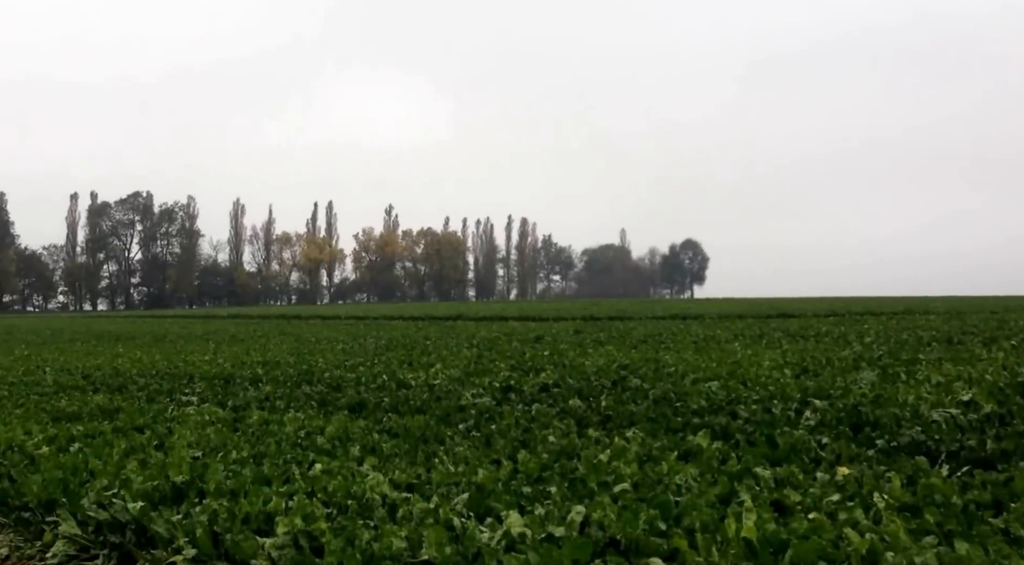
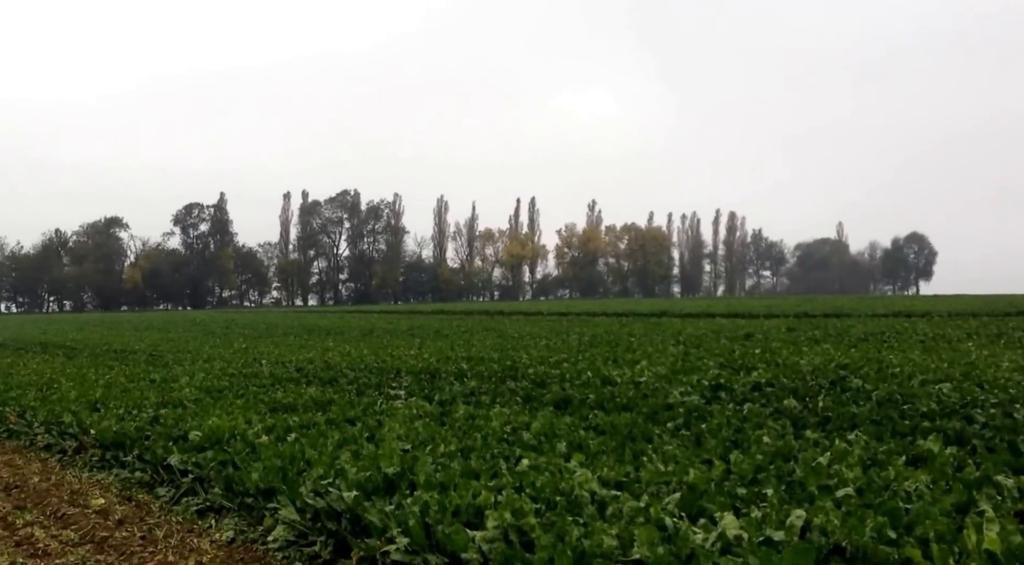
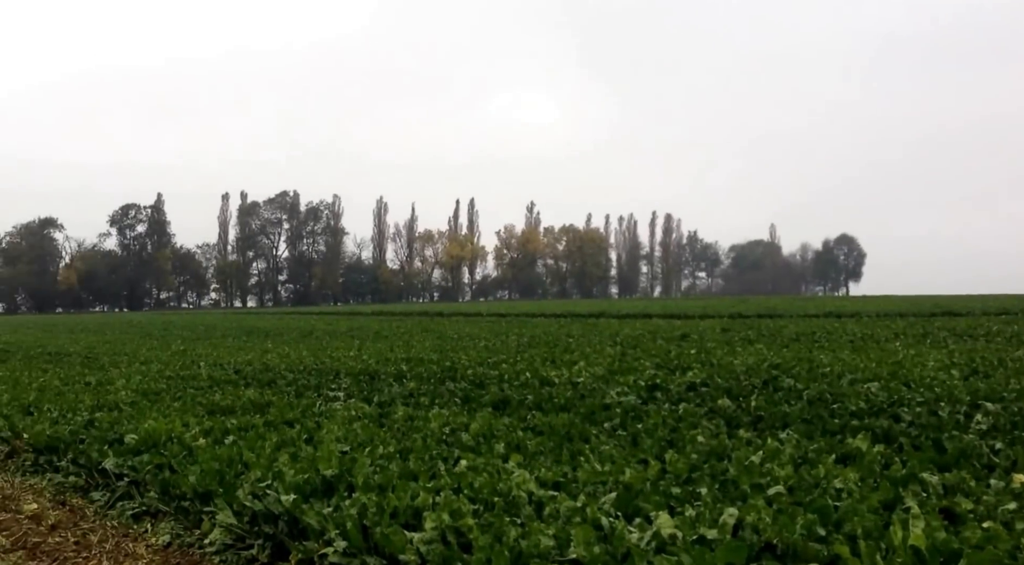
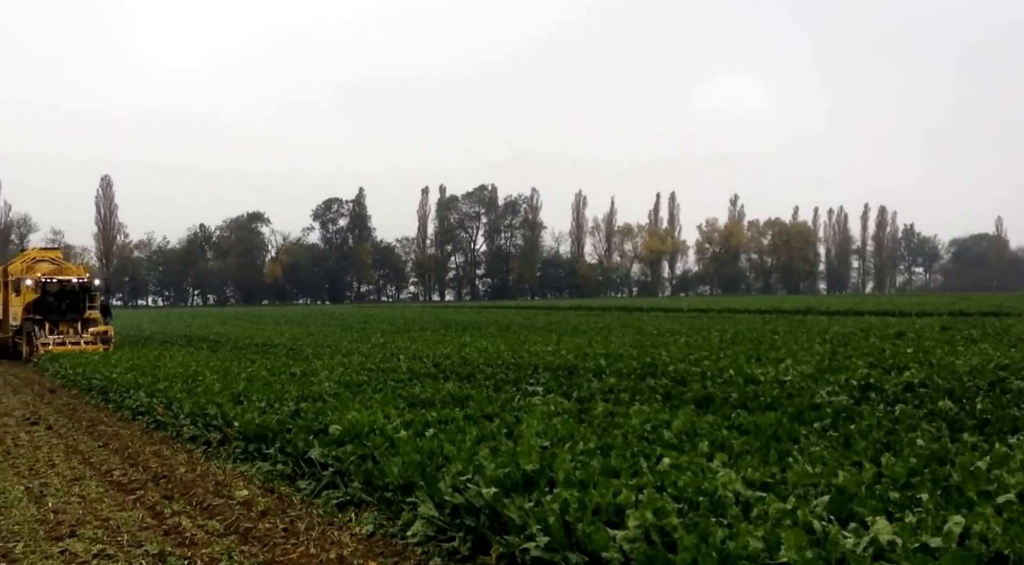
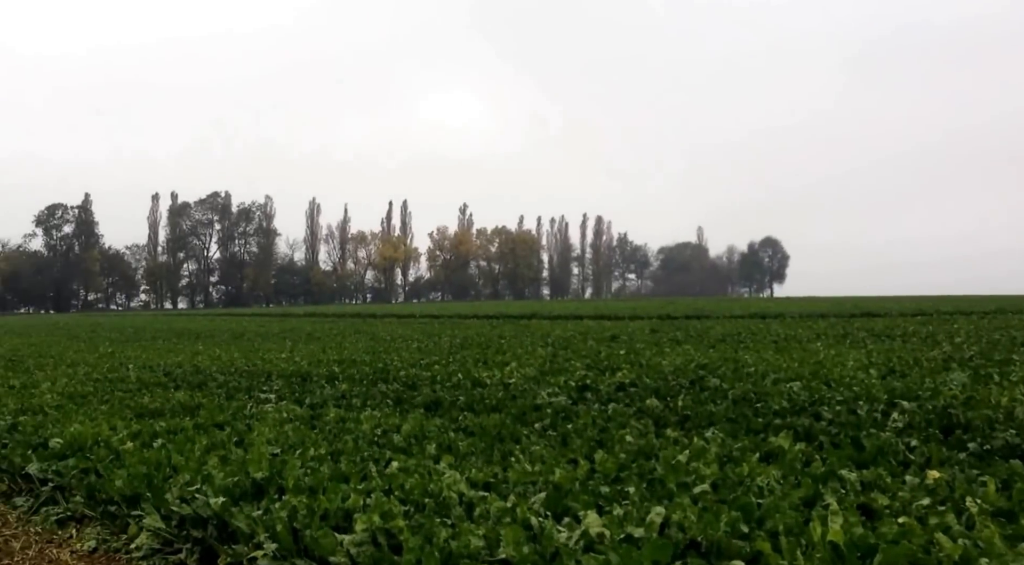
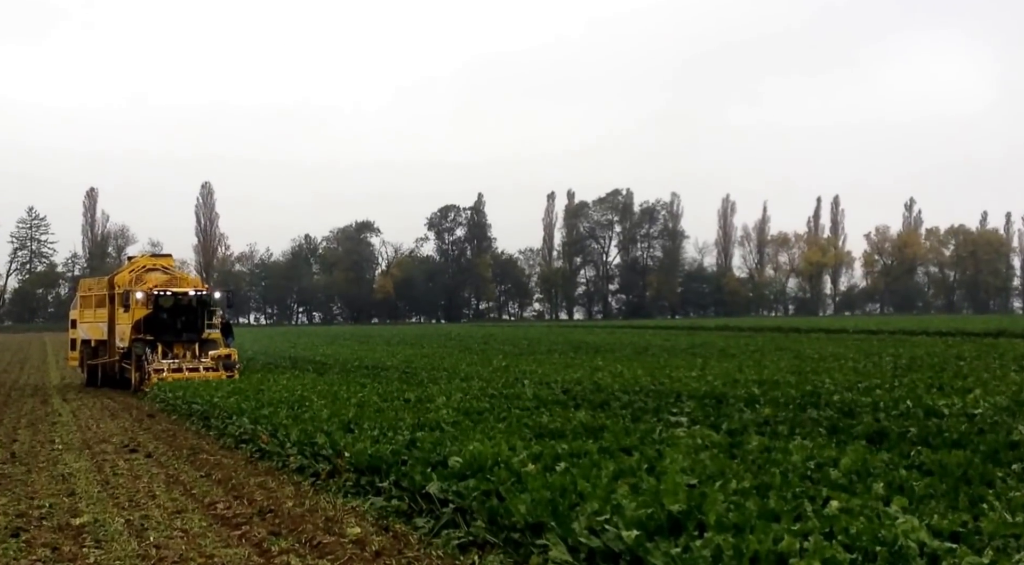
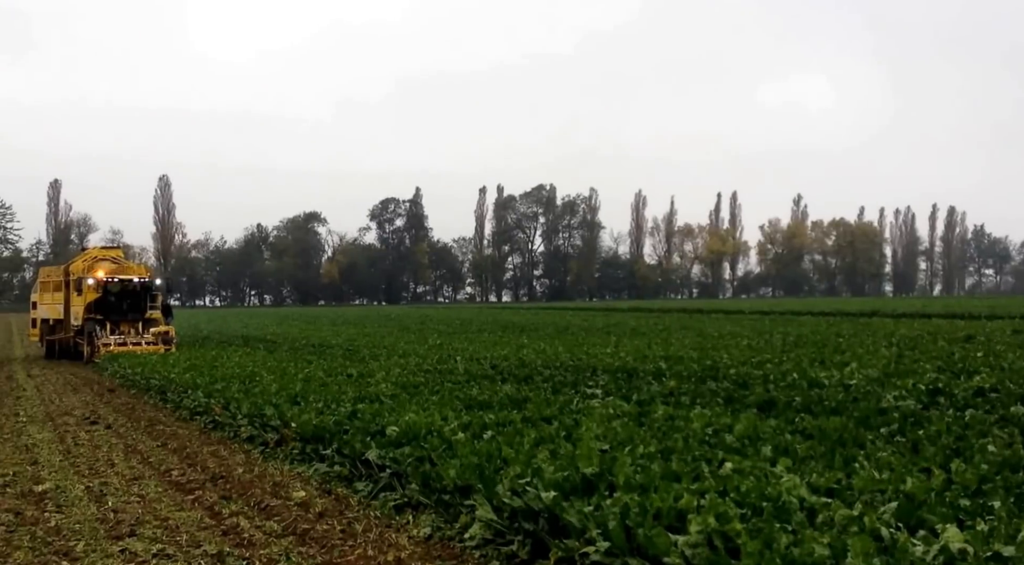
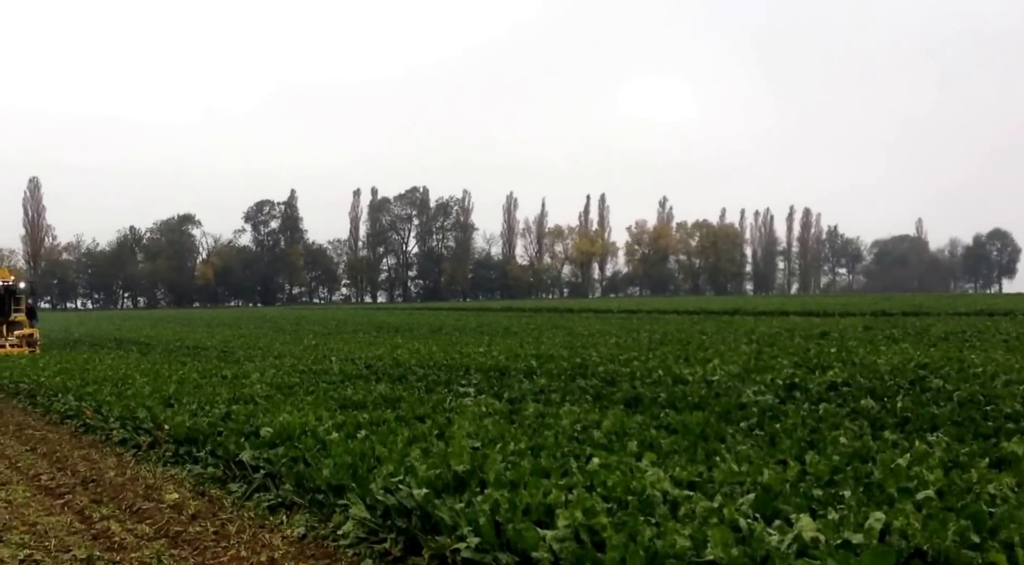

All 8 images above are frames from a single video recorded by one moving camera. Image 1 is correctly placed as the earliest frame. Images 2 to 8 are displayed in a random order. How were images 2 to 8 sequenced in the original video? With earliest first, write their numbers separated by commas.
5, 3, 2, 8, 4, 7, 6
